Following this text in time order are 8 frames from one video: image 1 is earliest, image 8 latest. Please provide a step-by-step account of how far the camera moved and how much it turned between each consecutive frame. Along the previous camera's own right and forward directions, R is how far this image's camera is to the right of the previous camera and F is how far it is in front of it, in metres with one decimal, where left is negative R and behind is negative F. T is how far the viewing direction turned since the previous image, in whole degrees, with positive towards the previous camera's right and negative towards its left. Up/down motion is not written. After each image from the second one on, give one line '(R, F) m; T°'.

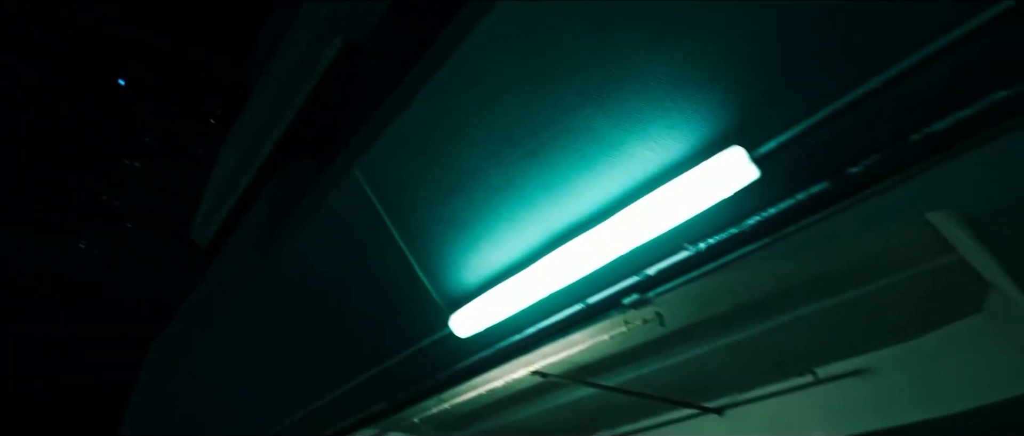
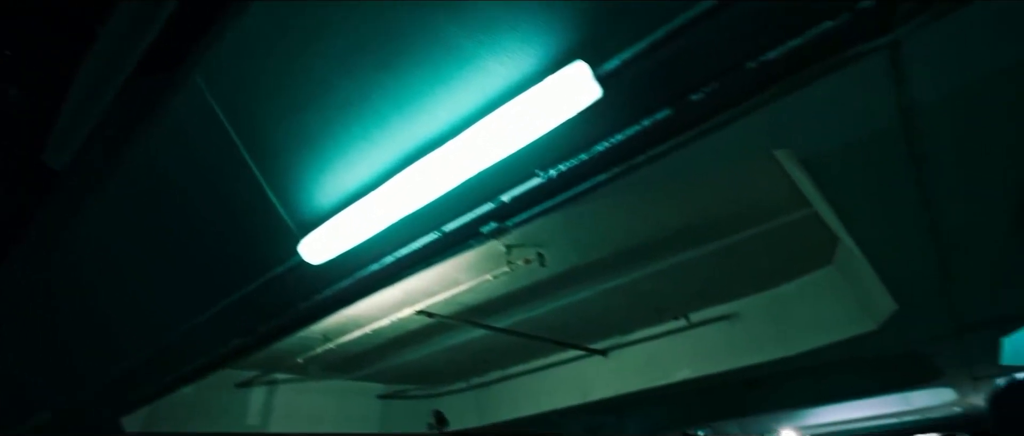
(+0.3, +0.1) m; +9°
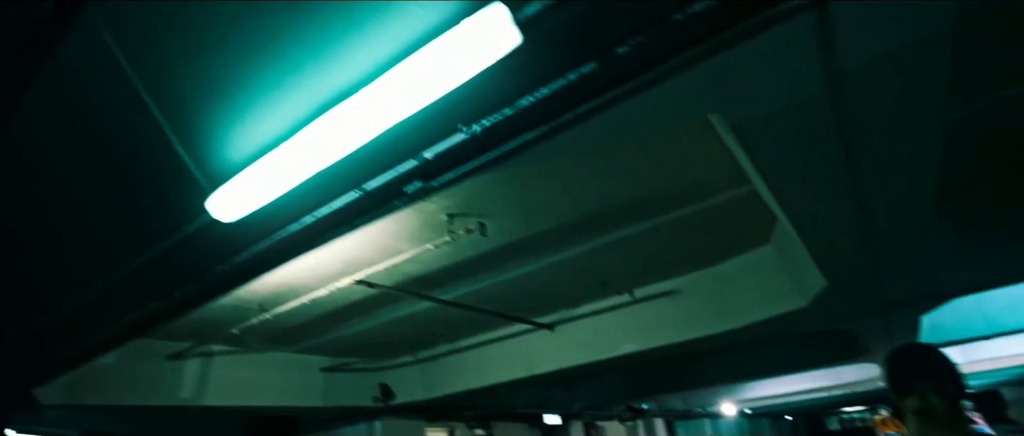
(+0.2, +0.1) m; +4°
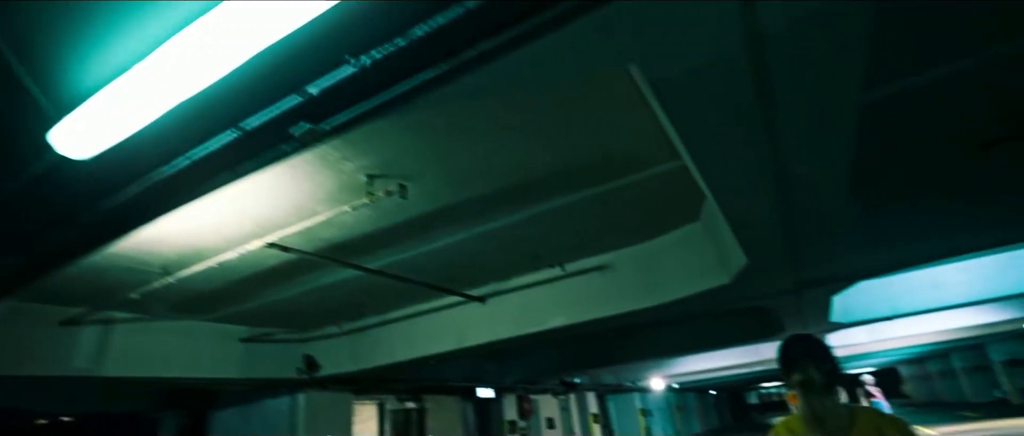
(+0.2, +0.2) m; +6°
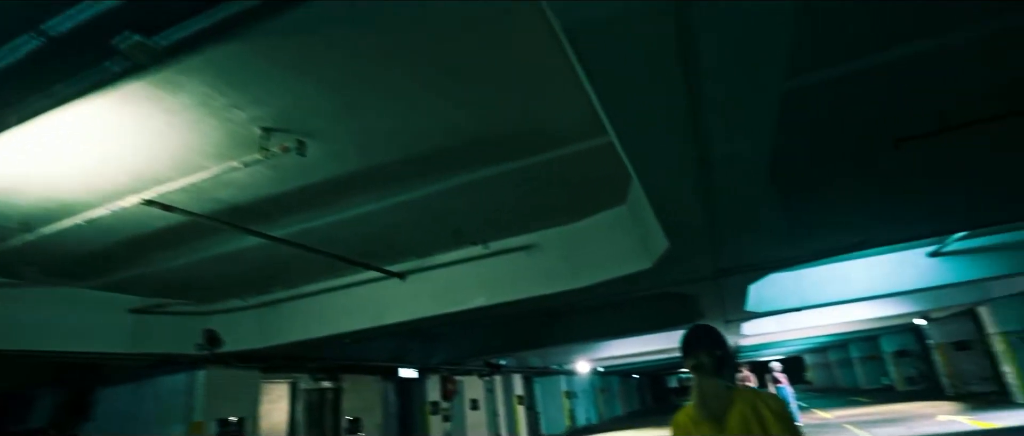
(+0.2, +0.3) m; +7°
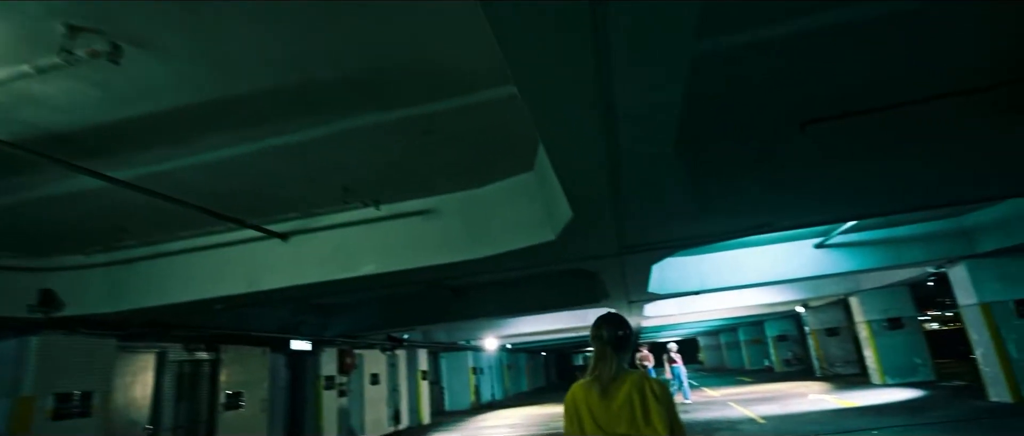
(+0.3, +0.5) m; +9°
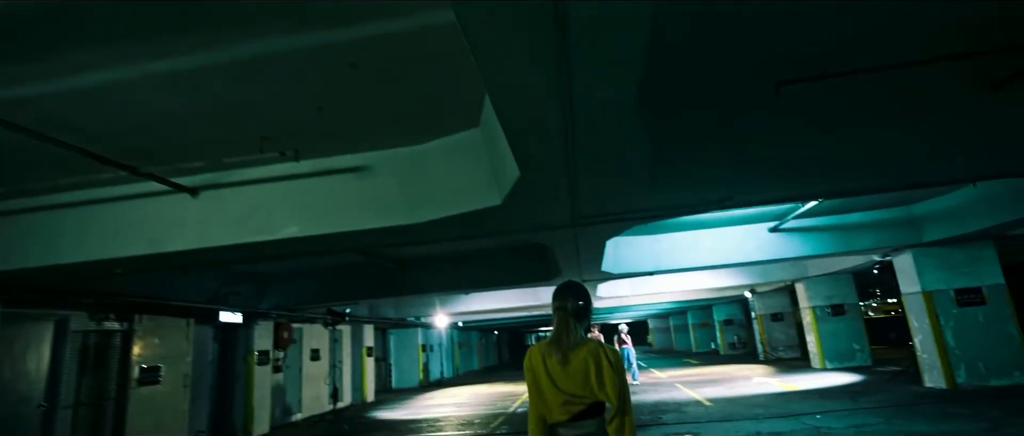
(+0.2, +0.6) m; +4°
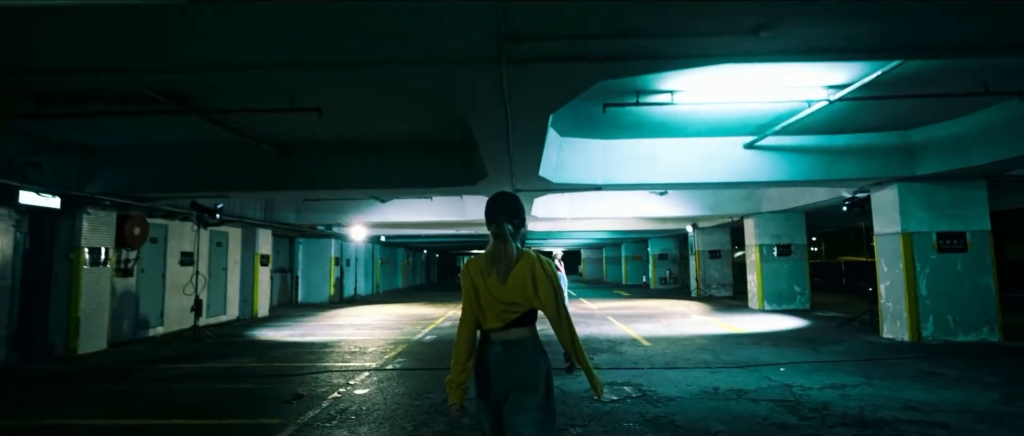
(+0.5, +2.3) m; +7°
